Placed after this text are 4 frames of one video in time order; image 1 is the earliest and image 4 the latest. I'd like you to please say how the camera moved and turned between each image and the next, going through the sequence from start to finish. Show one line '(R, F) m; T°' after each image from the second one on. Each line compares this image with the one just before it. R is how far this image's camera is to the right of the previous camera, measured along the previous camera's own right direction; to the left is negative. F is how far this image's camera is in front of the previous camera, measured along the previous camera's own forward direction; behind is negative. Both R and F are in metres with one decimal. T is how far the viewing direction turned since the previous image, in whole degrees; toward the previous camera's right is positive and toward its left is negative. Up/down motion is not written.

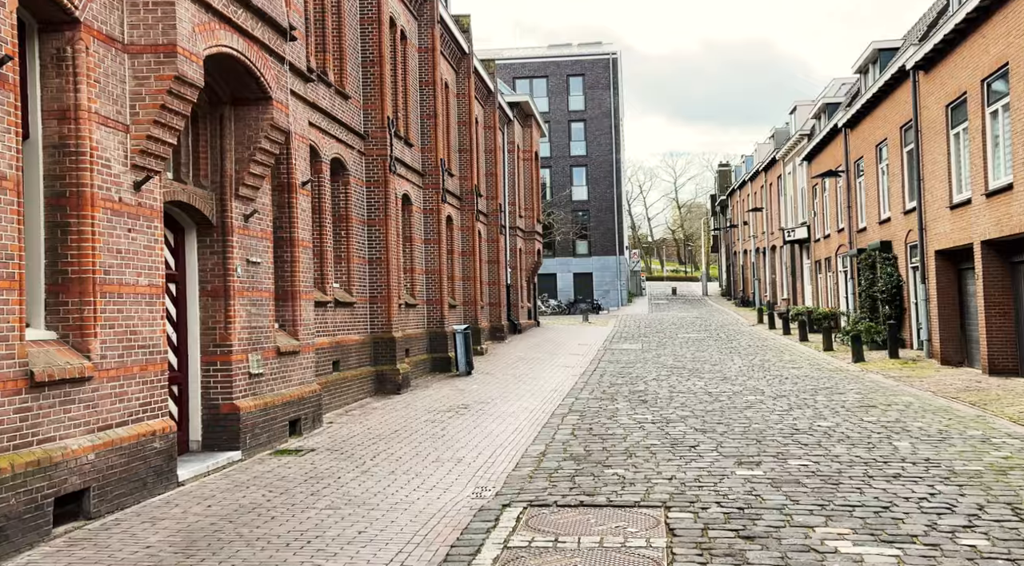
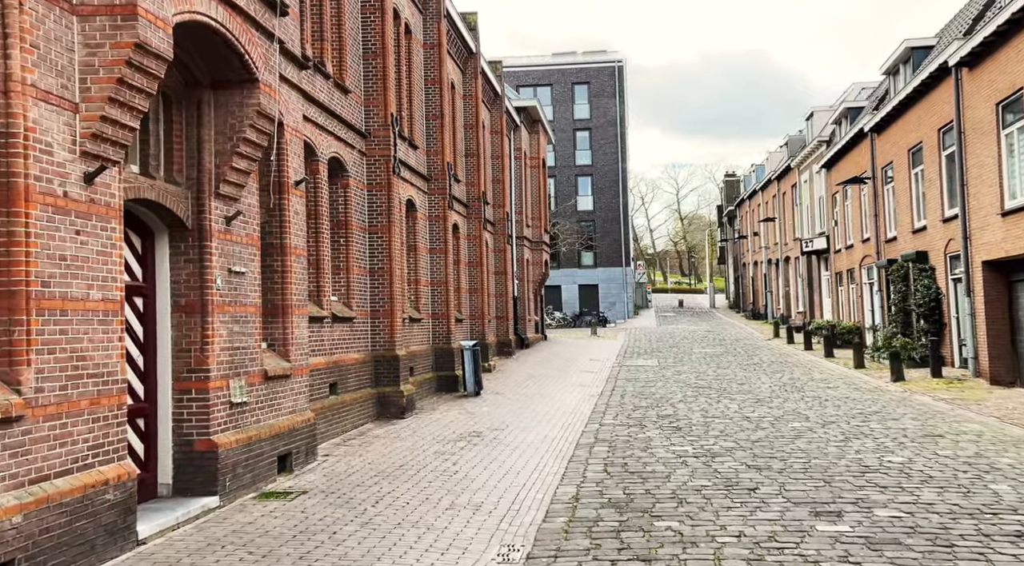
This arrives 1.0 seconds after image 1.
(-0.2, +1.4) m; 0°
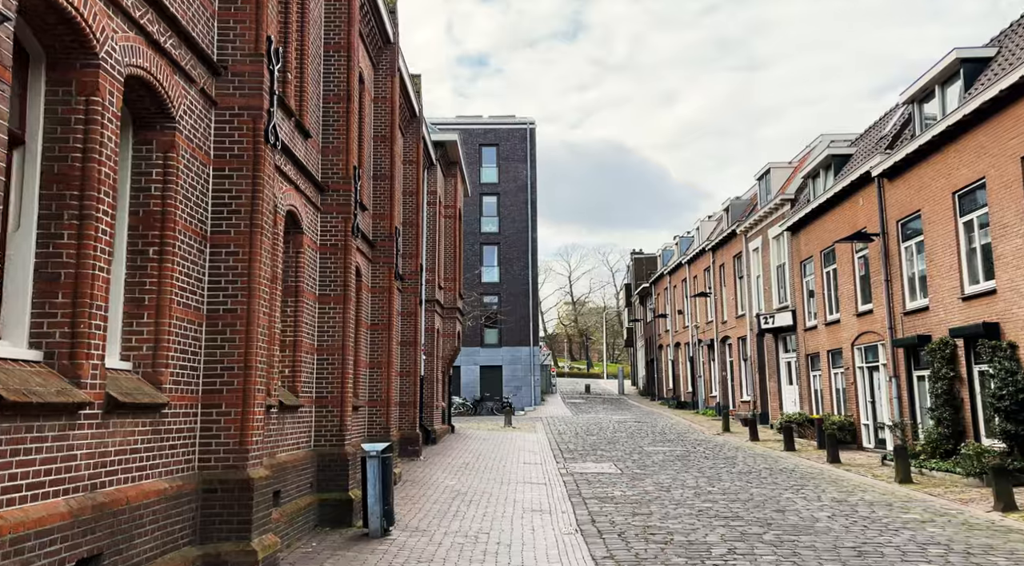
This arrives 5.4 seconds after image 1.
(-0.7, +6.6) m; +7°
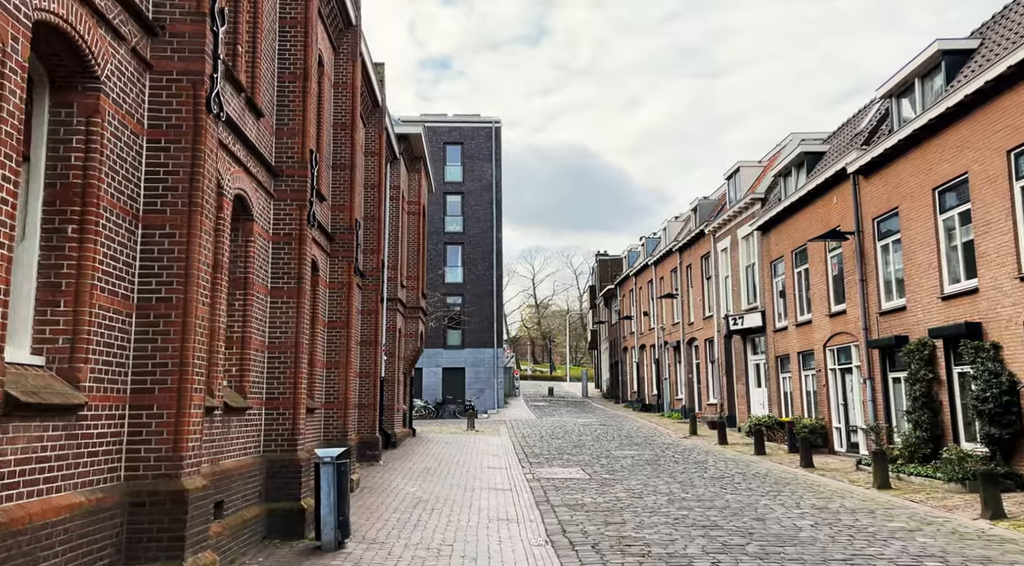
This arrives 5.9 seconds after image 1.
(-0.1, +0.8) m; +2°
